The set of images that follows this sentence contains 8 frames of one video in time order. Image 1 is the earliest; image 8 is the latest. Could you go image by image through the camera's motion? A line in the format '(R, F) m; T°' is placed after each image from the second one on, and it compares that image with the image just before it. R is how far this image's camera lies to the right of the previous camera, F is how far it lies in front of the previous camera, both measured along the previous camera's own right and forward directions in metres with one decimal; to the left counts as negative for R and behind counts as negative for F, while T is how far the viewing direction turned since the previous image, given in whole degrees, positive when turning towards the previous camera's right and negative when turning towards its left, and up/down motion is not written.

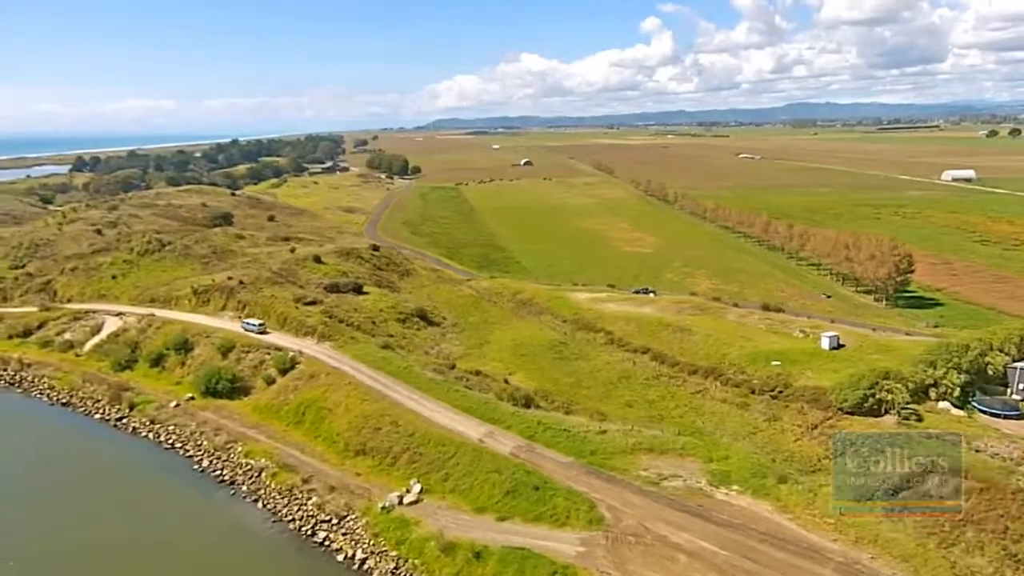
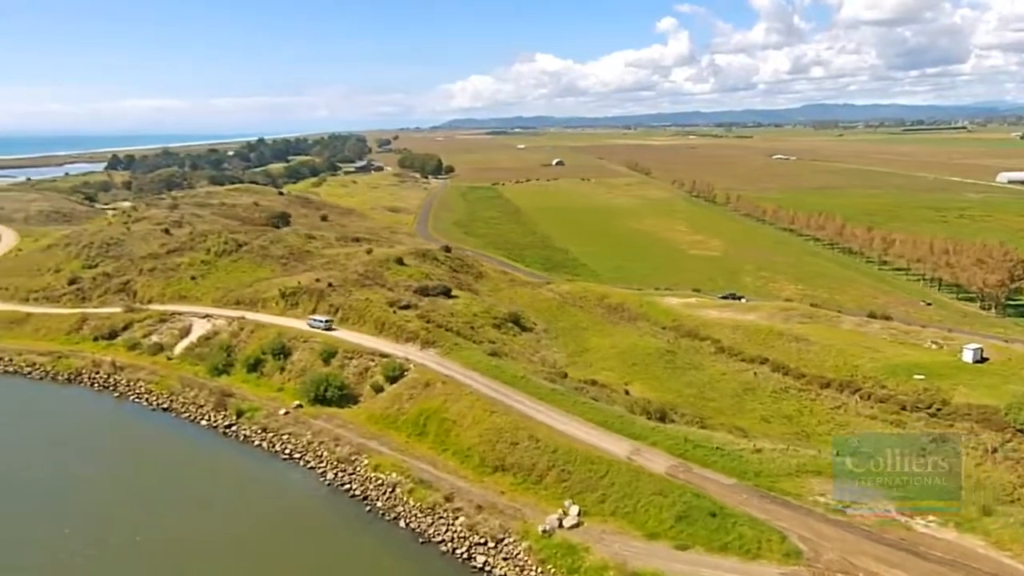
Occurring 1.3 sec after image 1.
(-7.4, +2.1) m; -1°
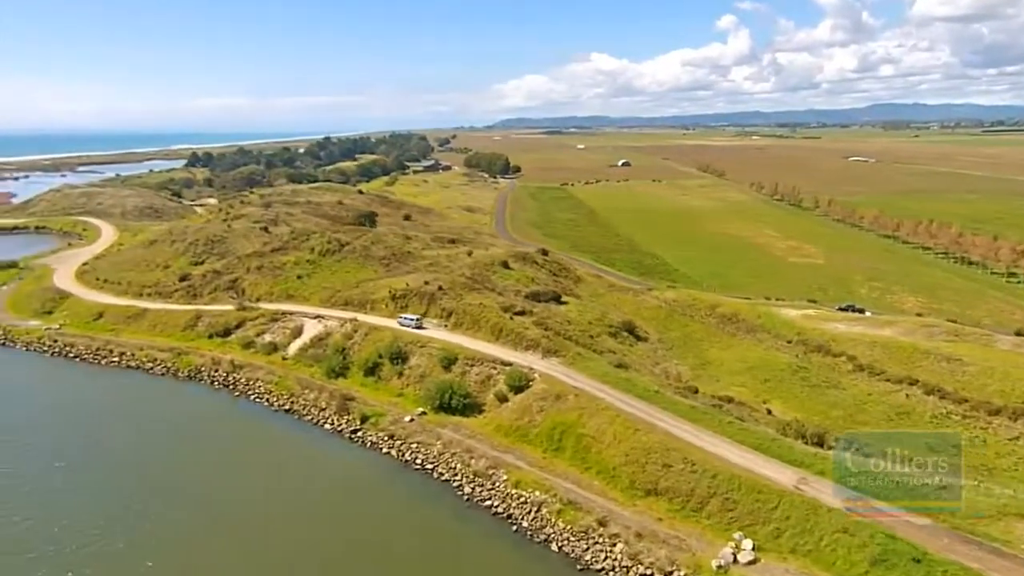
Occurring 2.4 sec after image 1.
(-5.6, +1.7) m; -5°
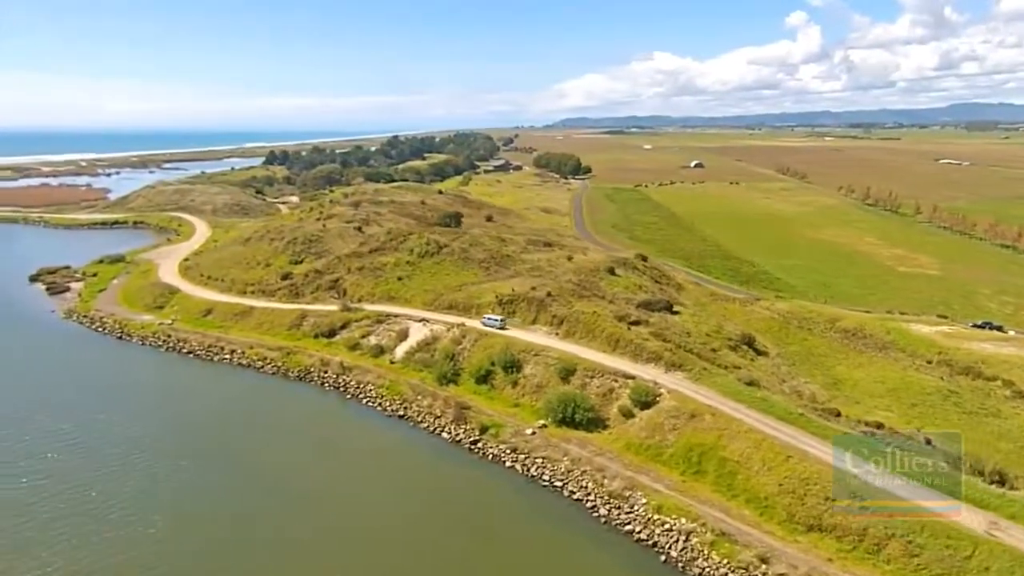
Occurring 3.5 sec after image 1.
(-4.7, +1.7) m; -5°
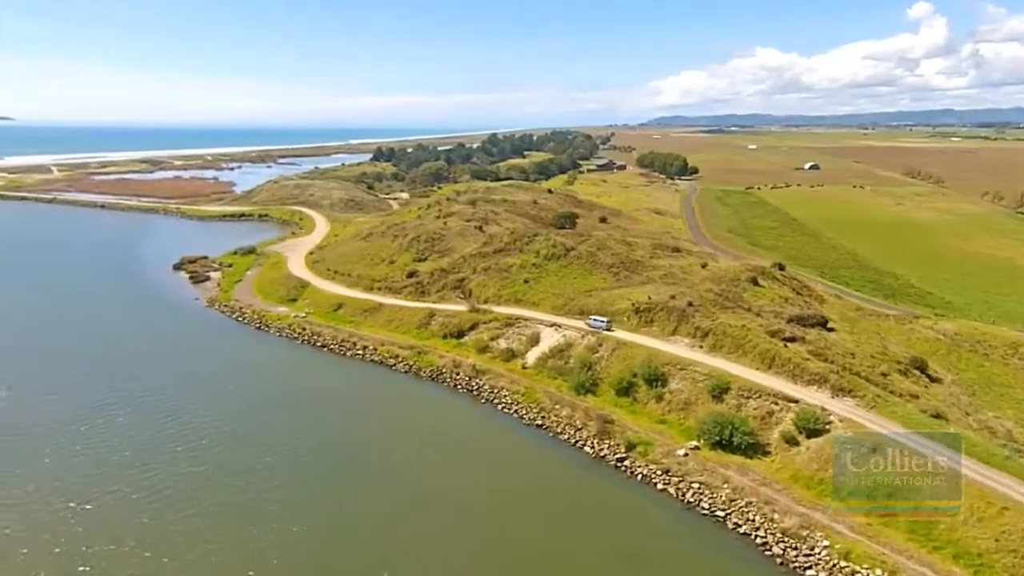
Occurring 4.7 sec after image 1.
(-4.1, +1.7) m; -8°
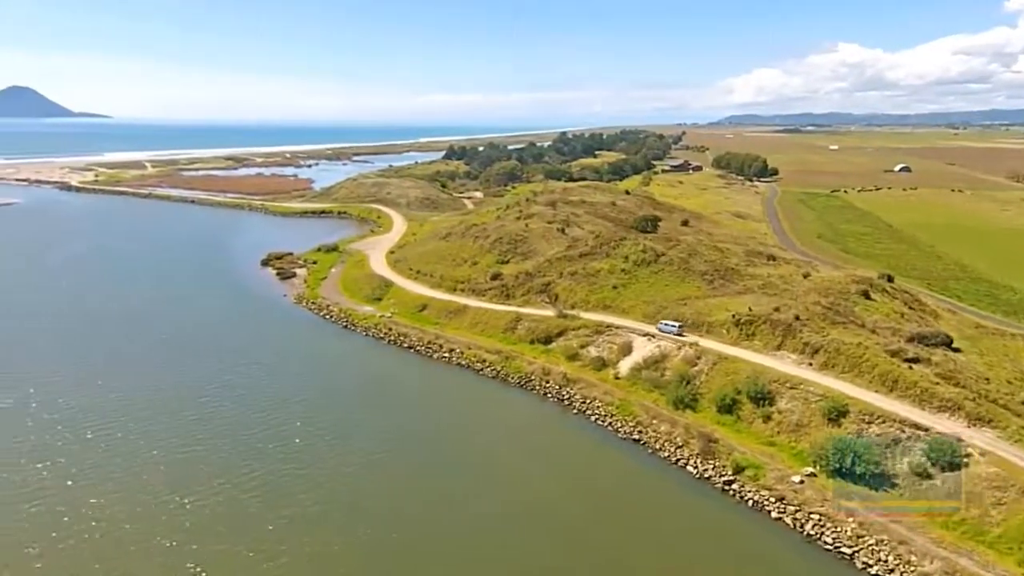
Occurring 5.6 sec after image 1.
(-2.5, +1.3) m; -6°
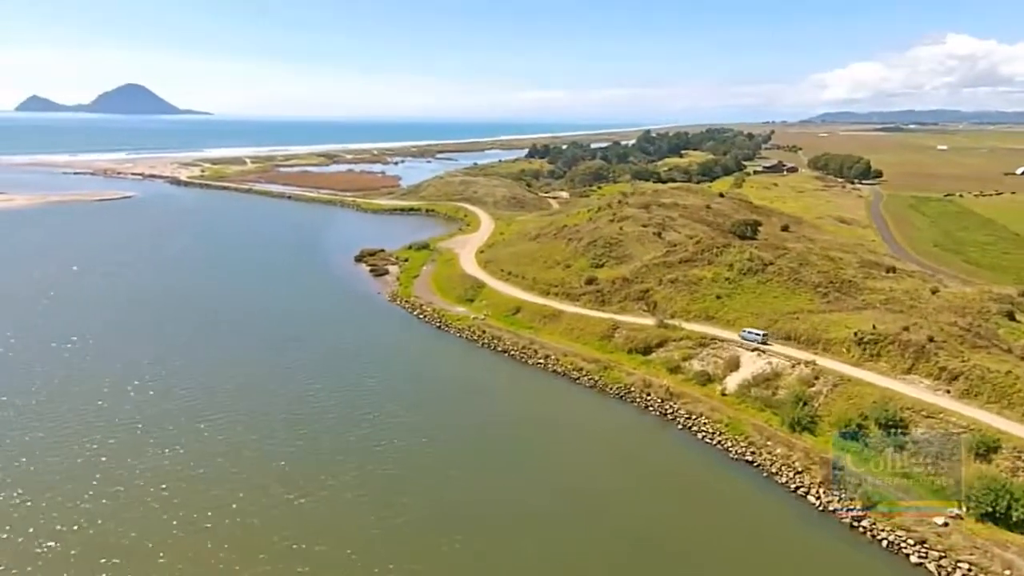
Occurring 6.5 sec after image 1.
(-2.1, +1.2) m; -7°
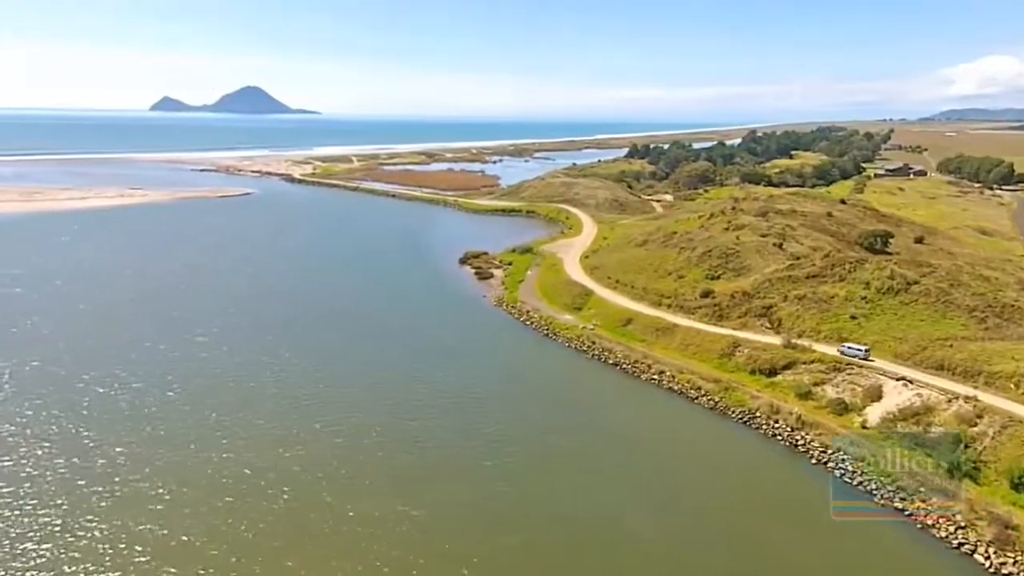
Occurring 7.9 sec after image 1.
(-2.1, +1.4) m; -8°
